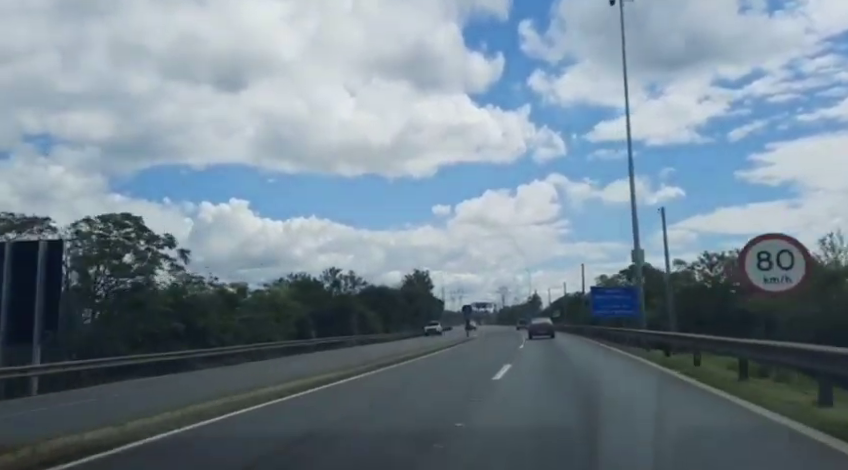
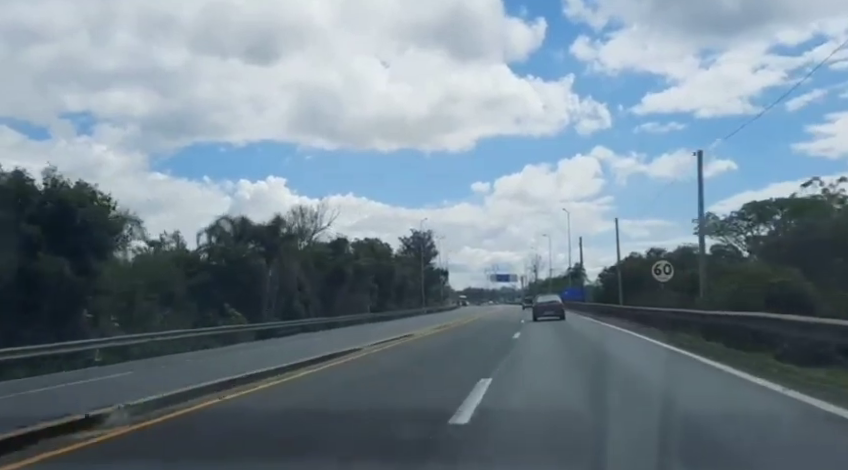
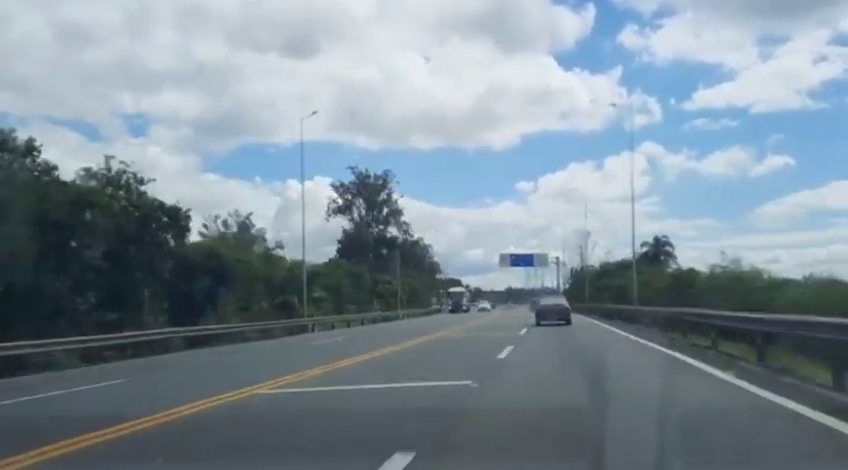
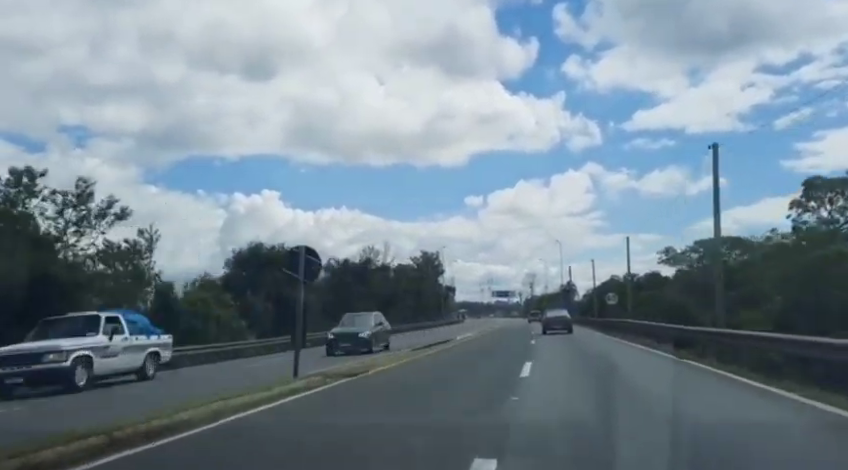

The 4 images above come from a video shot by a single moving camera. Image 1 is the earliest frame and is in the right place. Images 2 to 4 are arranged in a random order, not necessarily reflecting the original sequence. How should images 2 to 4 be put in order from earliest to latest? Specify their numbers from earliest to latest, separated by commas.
4, 2, 3
